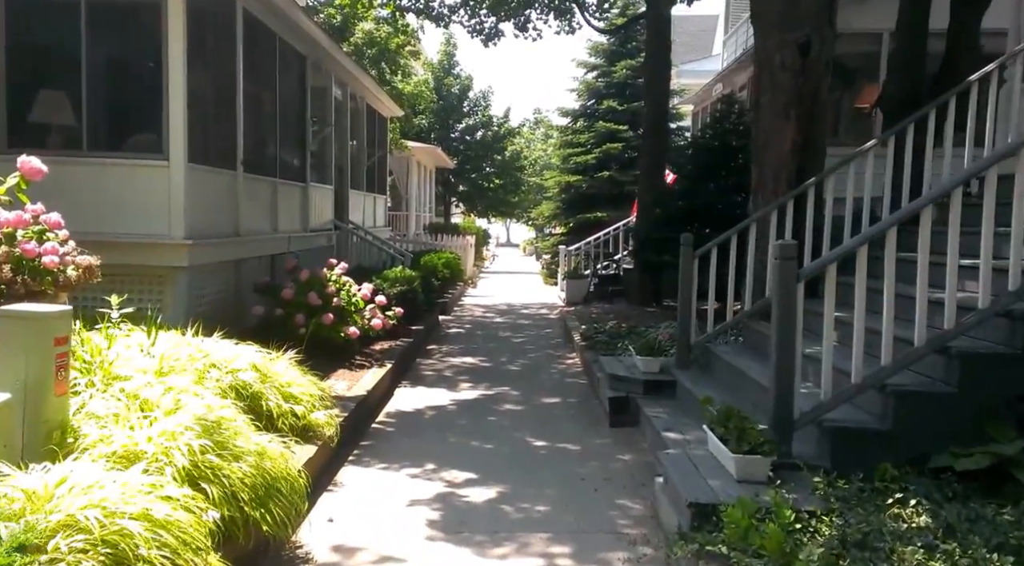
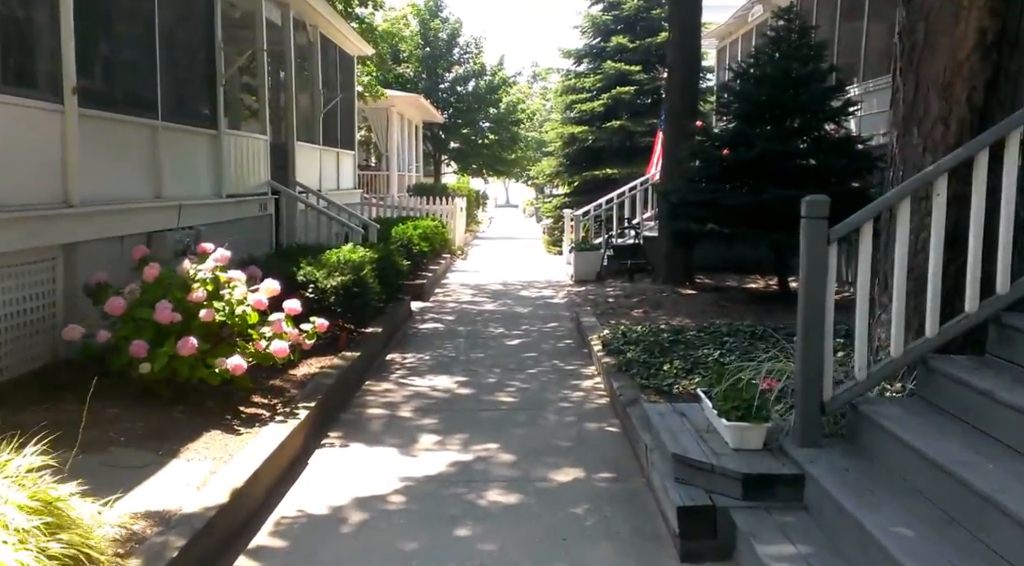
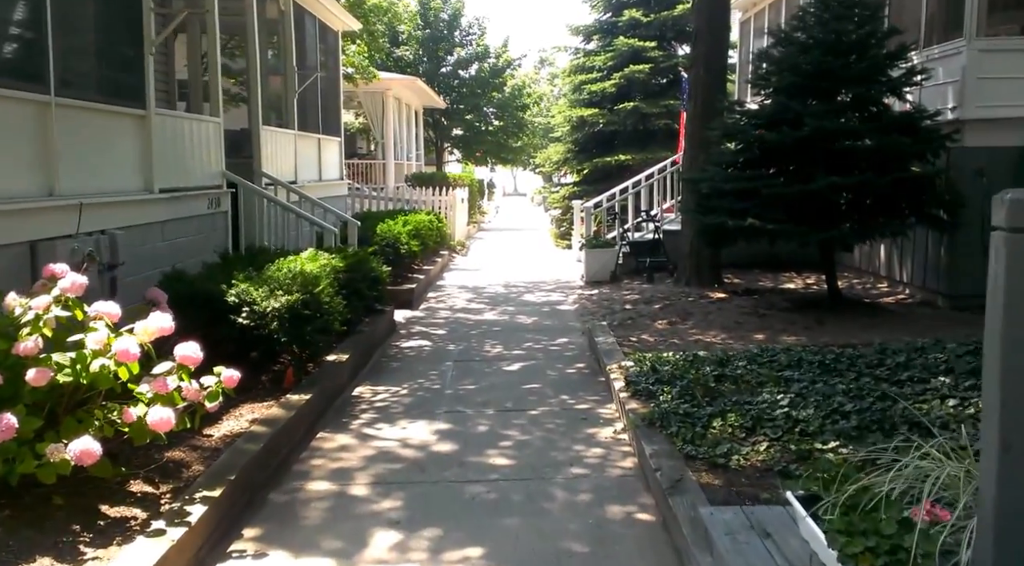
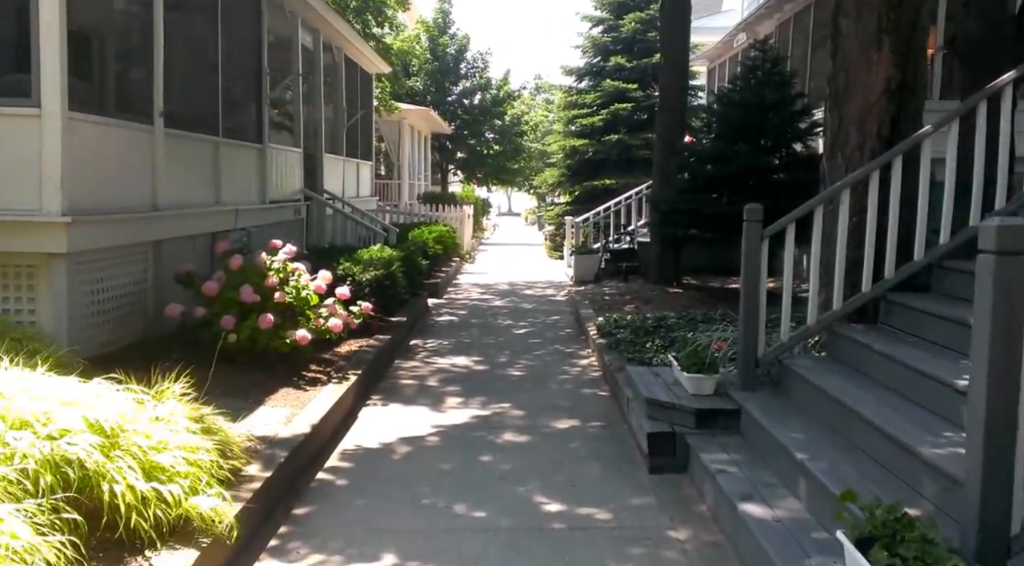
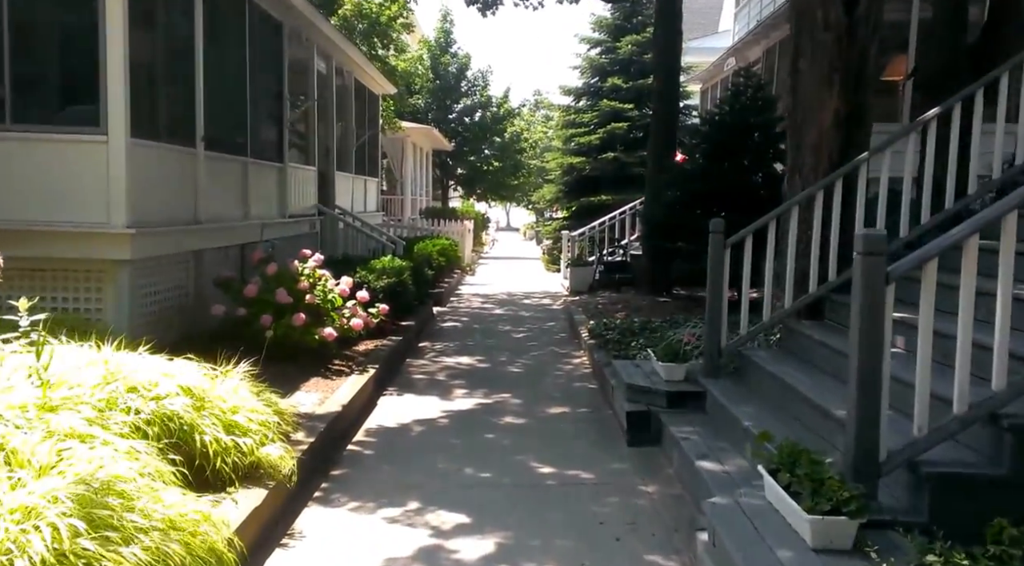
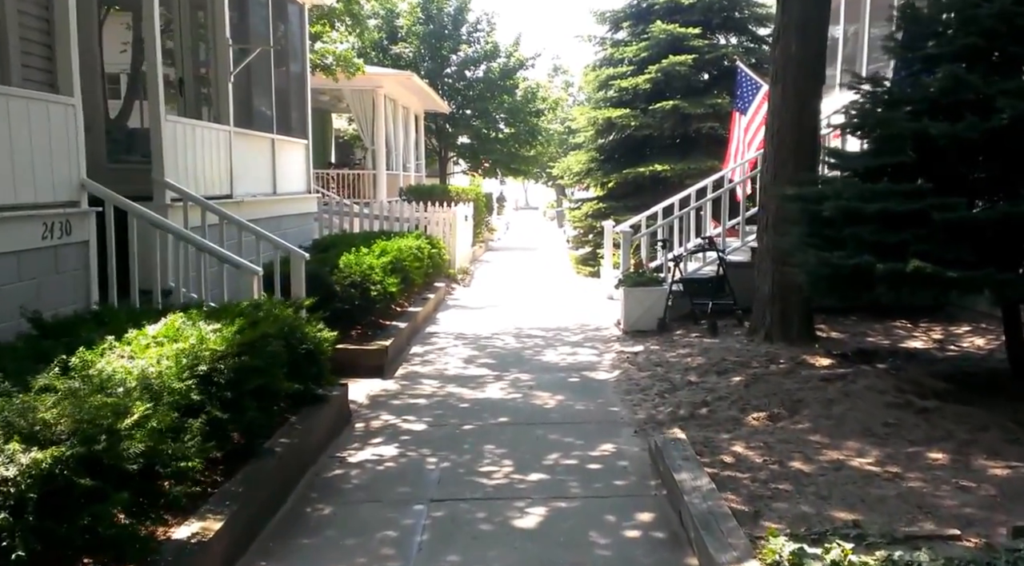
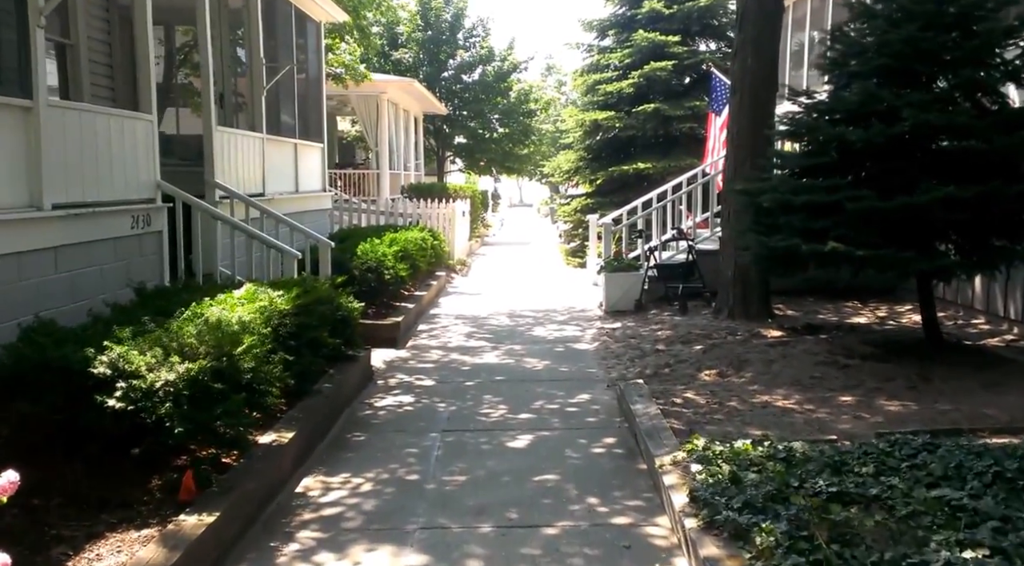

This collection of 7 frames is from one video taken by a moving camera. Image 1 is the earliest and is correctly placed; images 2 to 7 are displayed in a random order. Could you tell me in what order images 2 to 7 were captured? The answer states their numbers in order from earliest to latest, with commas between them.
5, 4, 2, 3, 7, 6
